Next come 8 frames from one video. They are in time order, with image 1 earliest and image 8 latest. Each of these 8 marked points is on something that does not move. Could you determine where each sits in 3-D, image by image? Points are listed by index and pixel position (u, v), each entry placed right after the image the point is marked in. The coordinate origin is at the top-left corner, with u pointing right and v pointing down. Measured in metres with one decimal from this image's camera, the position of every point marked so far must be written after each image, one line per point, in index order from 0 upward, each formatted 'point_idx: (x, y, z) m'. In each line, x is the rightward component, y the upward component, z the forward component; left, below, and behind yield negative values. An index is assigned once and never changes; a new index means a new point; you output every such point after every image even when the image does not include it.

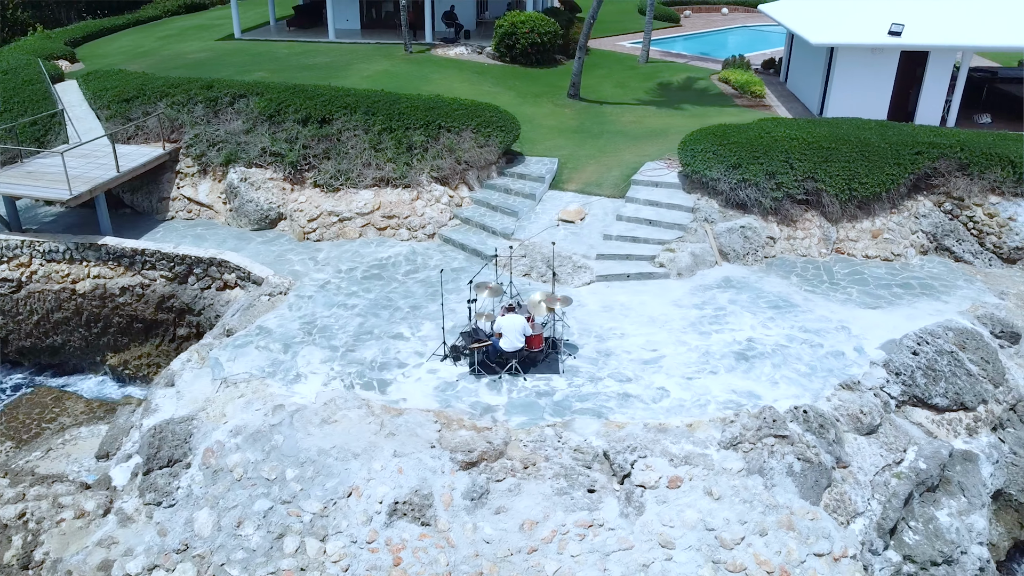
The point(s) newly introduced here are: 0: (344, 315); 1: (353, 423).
0: (-3.5, -0.6, +17.0) m
1: (-2.6, -2.3, +13.2) m
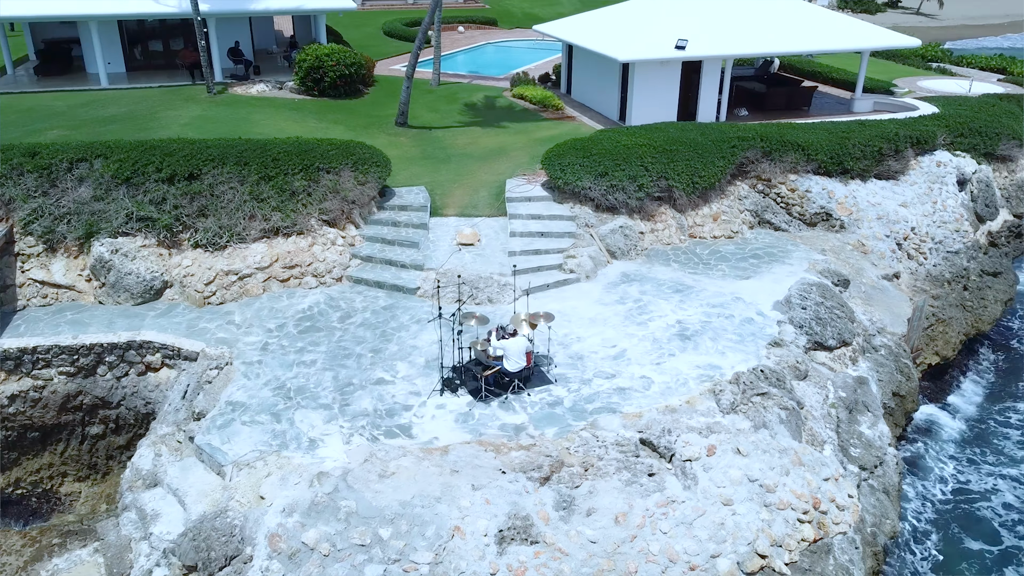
0: (-4.1, -1.7, +16.6) m
1: (-1.6, -3.1, +13.4) m
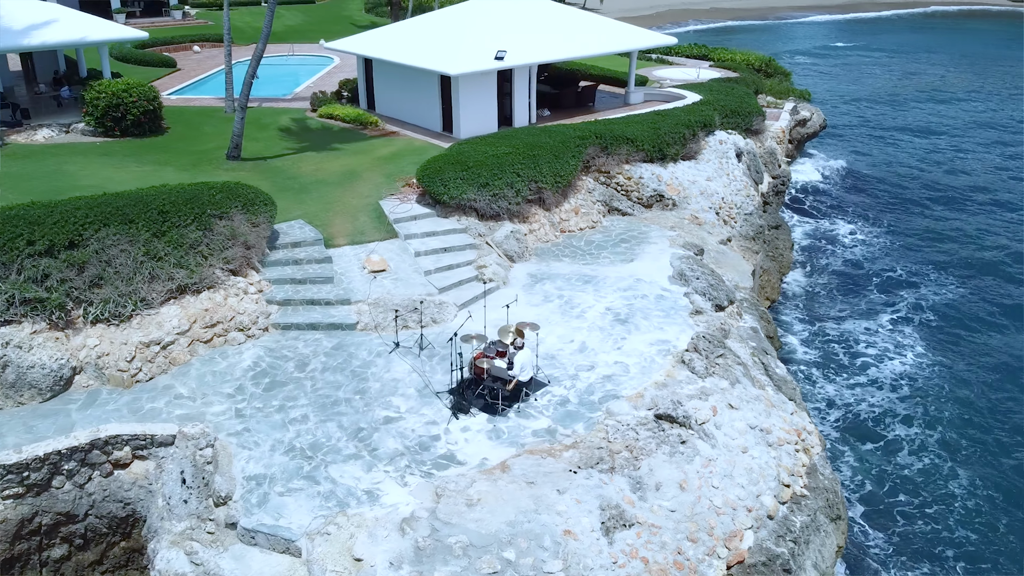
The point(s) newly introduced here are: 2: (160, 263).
0: (-3.9, -2.7, +15.8) m
1: (-0.3, -3.5, +13.8) m
2: (-8.1, +0.6, +18.6) m
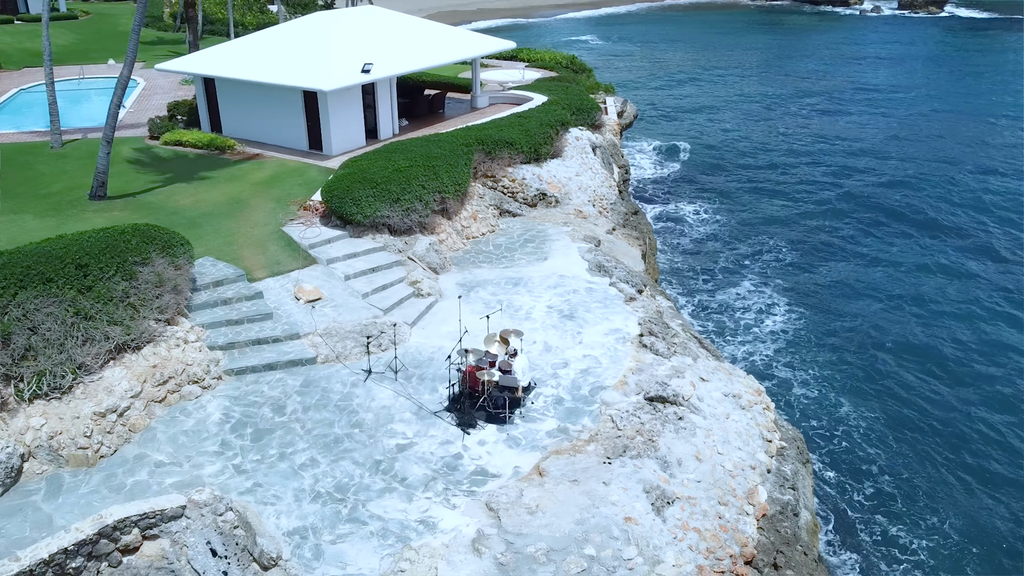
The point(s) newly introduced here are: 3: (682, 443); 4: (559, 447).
0: (-3.5, -3.4, +15.1) m
1: (+0.7, -3.7, +14.2) m
2: (-8.6, -0.7, +16.6) m
3: (+3.4, -3.1, +16.1) m
4: (+0.9, -3.1, +15.7) m
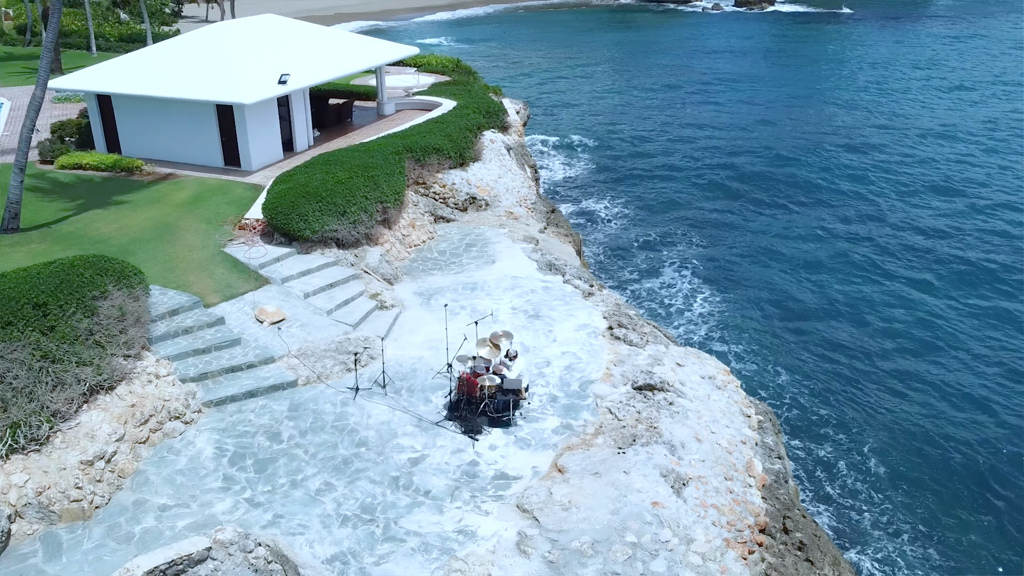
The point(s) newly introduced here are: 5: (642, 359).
0: (-3.0, -3.7, +14.8) m
1: (+1.2, -3.7, +14.6) m
2: (-8.6, -1.5, +15.4) m
3: (+3.5, -2.9, +16.9) m
4: (+1.1, -3.1, +16.1) m
5: (+3.1, -1.7, +19.2) m
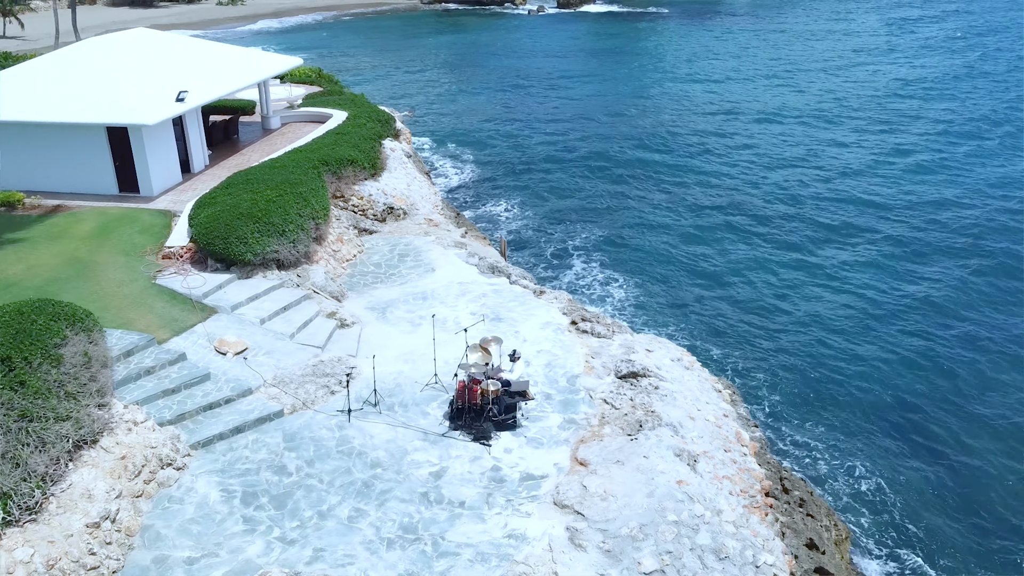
0: (-2.4, -4.1, +14.4) m
1: (+1.8, -3.6, +15.0) m
2: (-8.1, -2.3, +13.8) m
3: (+3.5, -2.6, +17.8) m
4: (+1.4, -3.1, +16.5) m
5: (+2.5, -1.5, +19.9) m
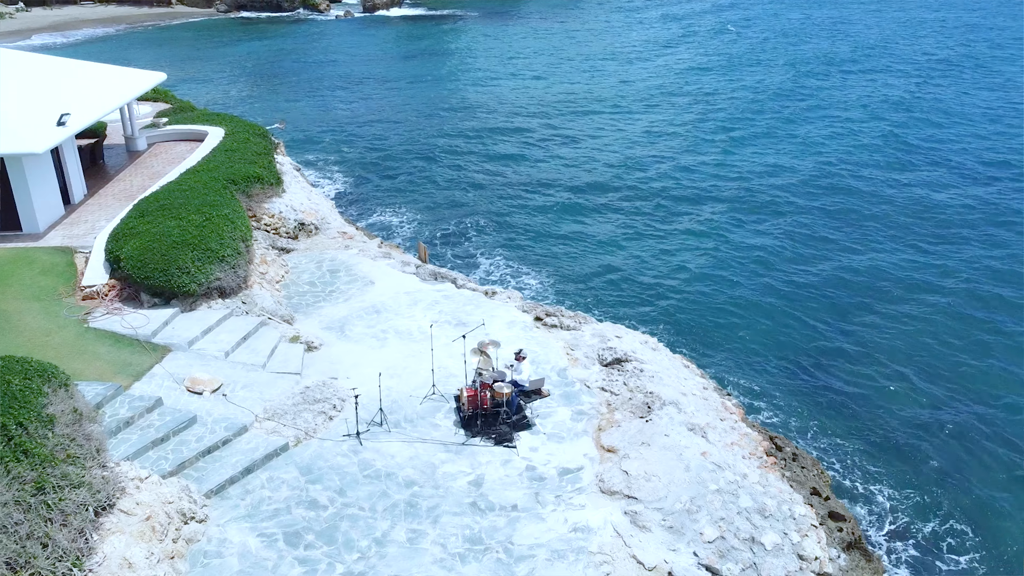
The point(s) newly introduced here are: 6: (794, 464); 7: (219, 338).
0: (-1.3, -4.3, +14.0) m
1: (+2.6, -3.4, +15.6) m
2: (-6.9, -3.1, +12.2) m
3: (+3.5, -2.3, +18.7) m
4: (+1.8, -2.9, +17.0) m
5: (+2.0, -1.3, +20.5) m
6: (+6.2, -3.9, +17.8) m
7: (-6.9, -1.2, +19.1) m
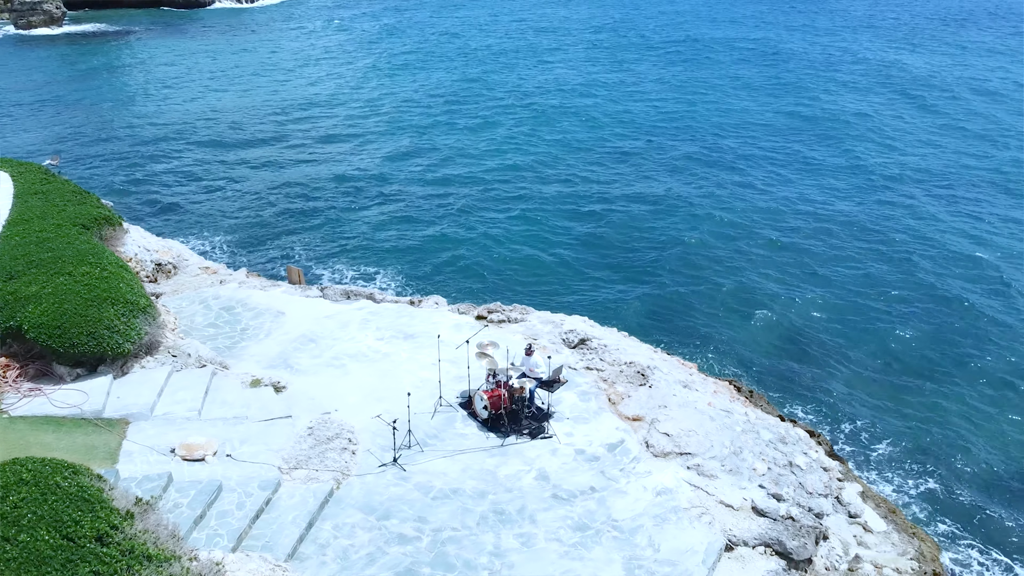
0: (+0.6, -4.2, +14.1) m
1: (+3.4, -2.8, +16.9) m
2: (-4.2, -3.9, +10.4) m
3: (+3.0, -1.7, +20.1) m
4: (+2.1, -2.5, +17.9) m
5: (+0.8, -1.0, +21.2) m
6: (+6.1, -2.8, +20.3) m
7: (-6.9, -2.3, +16.8) m
